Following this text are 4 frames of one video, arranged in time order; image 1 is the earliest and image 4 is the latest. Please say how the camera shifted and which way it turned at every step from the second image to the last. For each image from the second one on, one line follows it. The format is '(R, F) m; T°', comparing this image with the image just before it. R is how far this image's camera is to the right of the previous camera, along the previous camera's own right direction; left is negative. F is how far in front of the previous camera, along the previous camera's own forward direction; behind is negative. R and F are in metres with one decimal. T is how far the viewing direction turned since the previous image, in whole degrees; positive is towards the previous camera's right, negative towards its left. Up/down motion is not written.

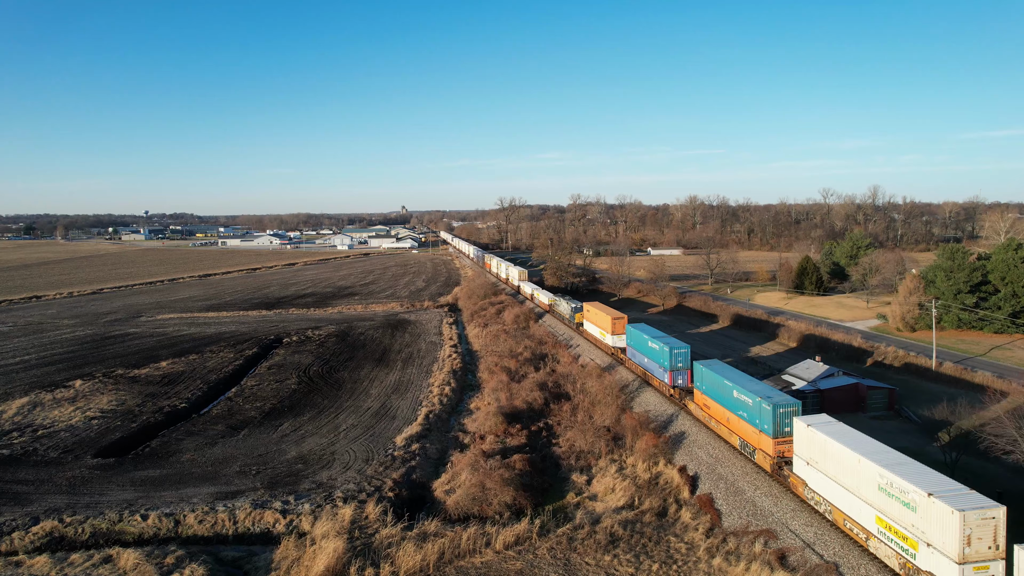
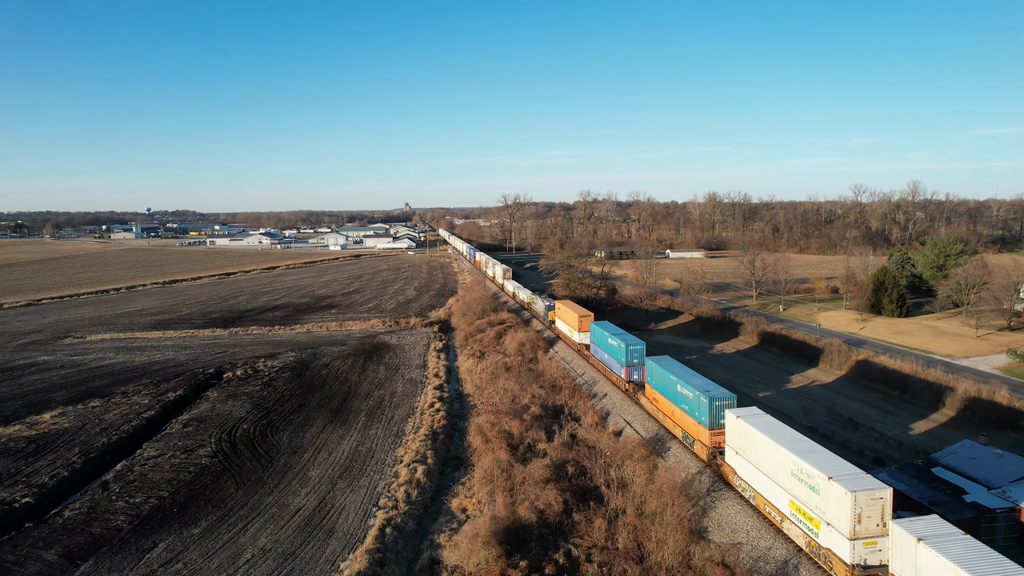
(+0.1, +7.7) m; -1°
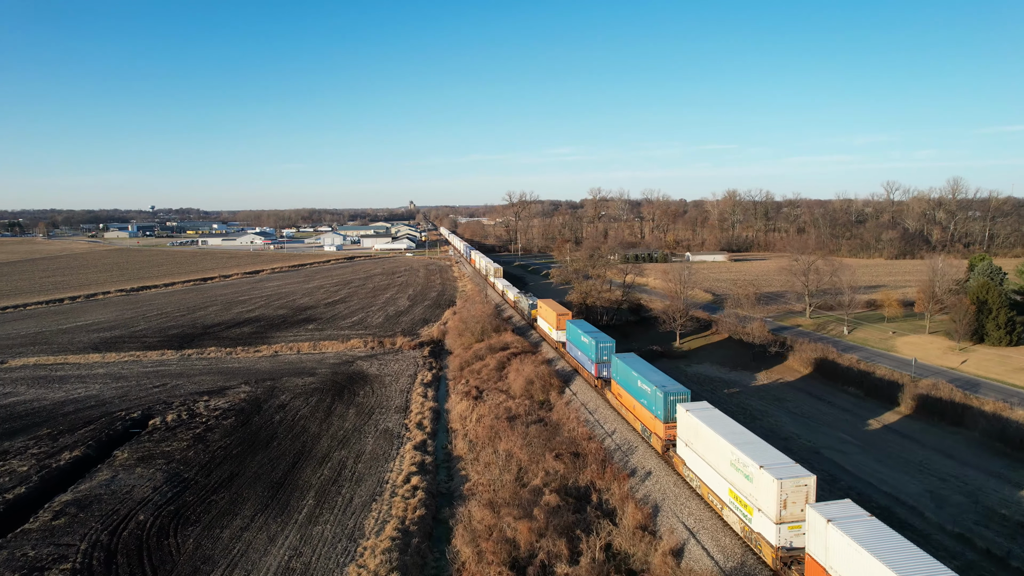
(0.0, +6.2) m; -1°
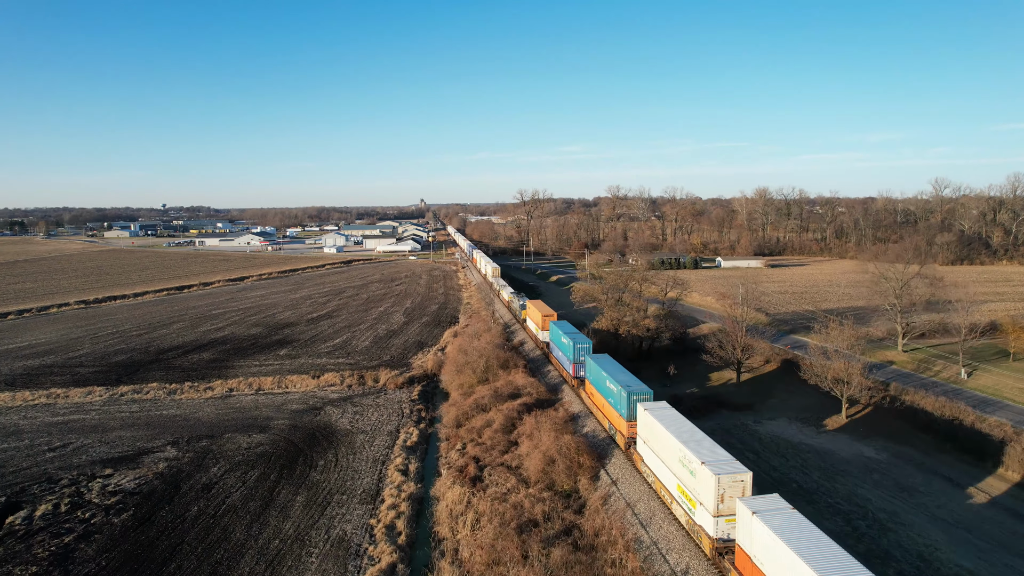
(-0.1, +6.6) m; -1°
